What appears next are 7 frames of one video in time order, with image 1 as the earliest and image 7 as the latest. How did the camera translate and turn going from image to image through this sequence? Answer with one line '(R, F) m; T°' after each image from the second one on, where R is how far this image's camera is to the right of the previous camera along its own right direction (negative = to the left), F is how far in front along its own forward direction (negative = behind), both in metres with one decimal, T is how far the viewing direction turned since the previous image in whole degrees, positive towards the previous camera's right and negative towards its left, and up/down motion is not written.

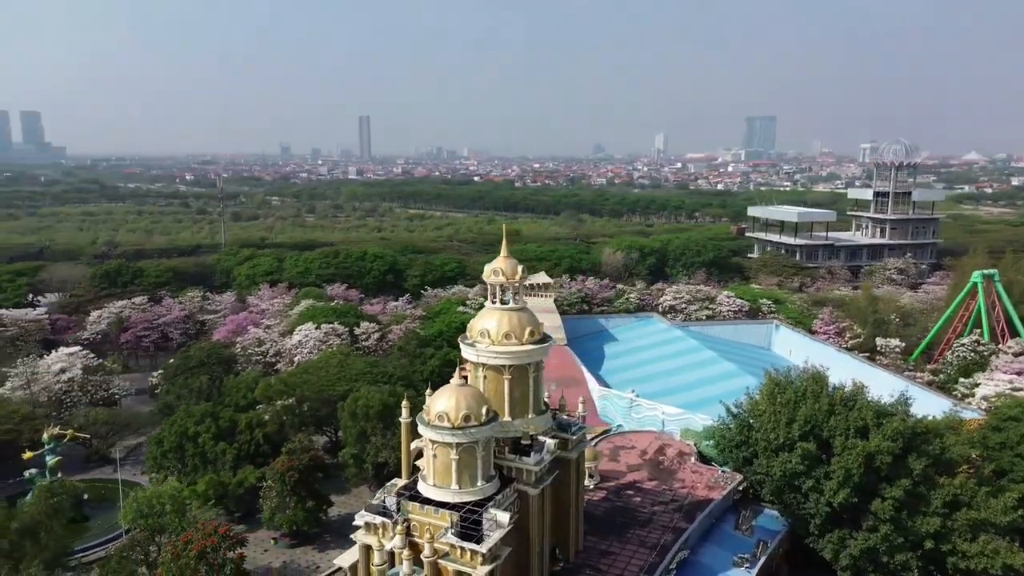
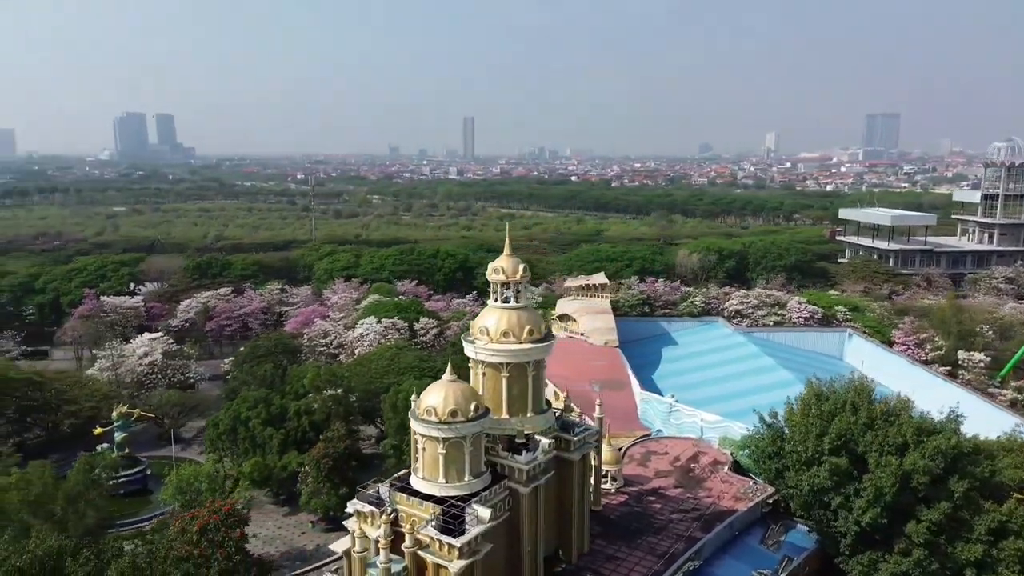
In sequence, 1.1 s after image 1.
(+1.9, +0.1) m; -7°
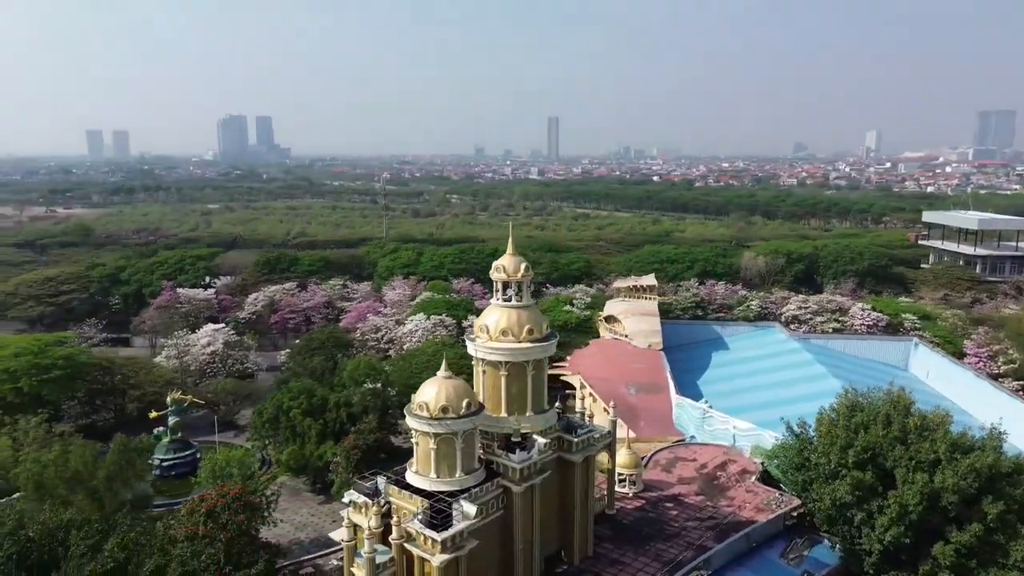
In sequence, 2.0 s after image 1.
(+1.6, 0.0) m; -6°
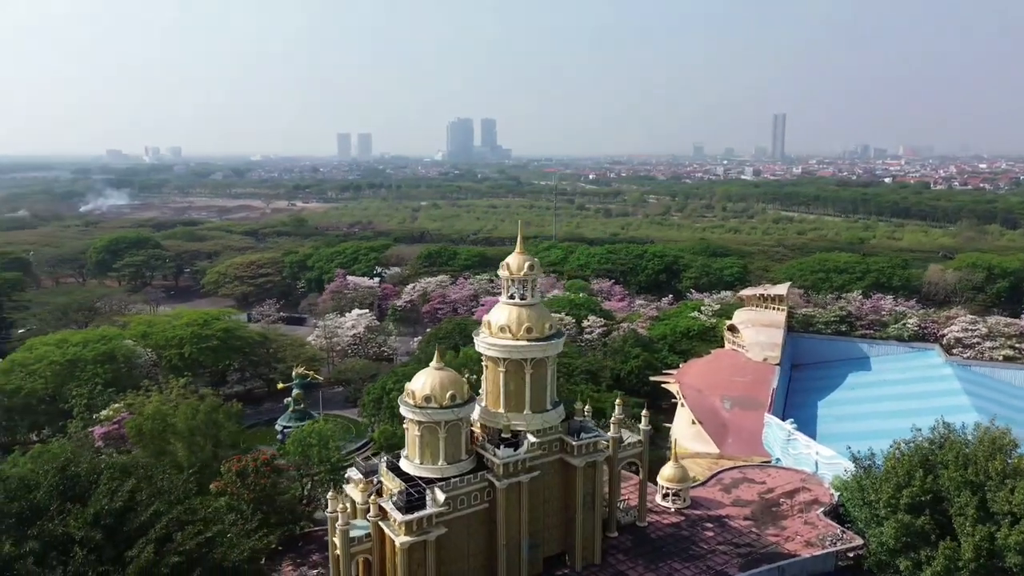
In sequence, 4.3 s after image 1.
(+3.9, +0.4) m; -16°
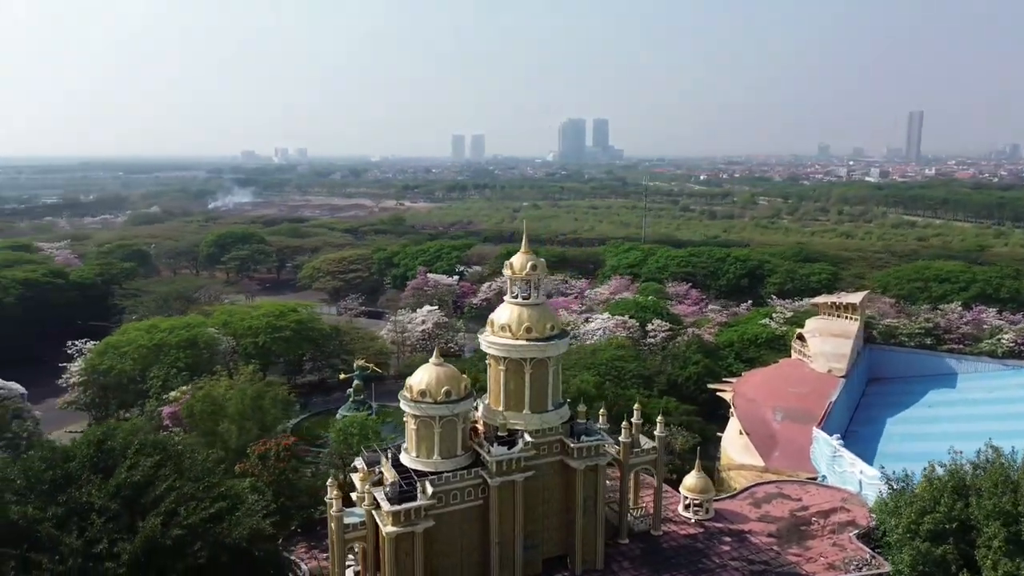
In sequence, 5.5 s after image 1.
(+2.1, +0.1) m; -8°
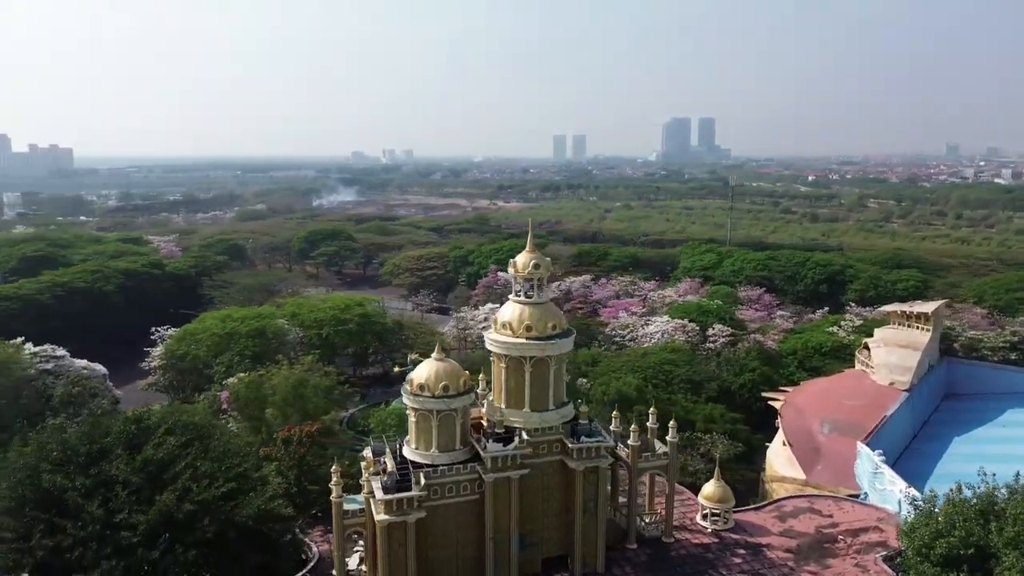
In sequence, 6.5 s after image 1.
(+1.9, 0.0) m; -7°
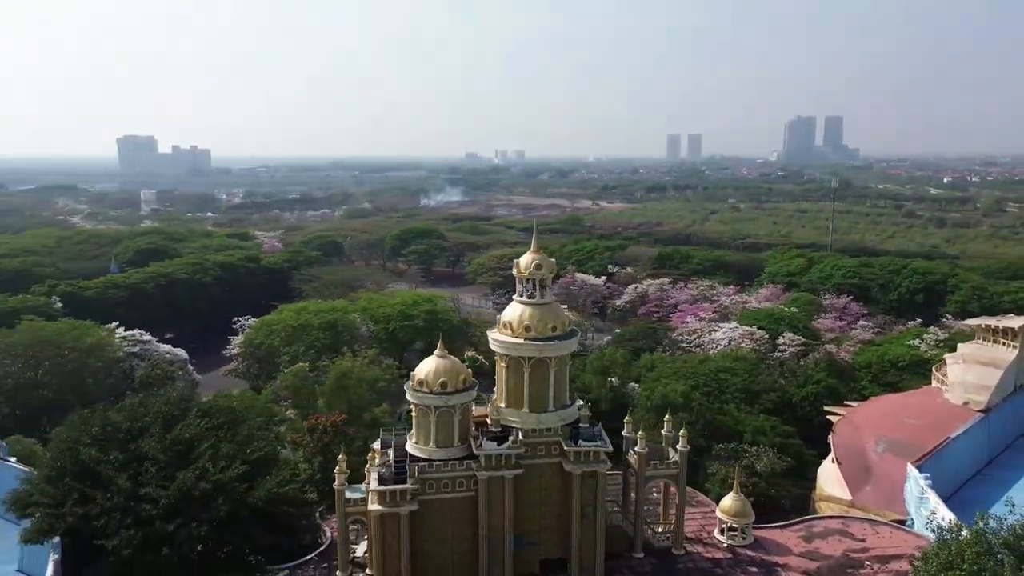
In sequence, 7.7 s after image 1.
(+2.1, +0.1) m; -8°
